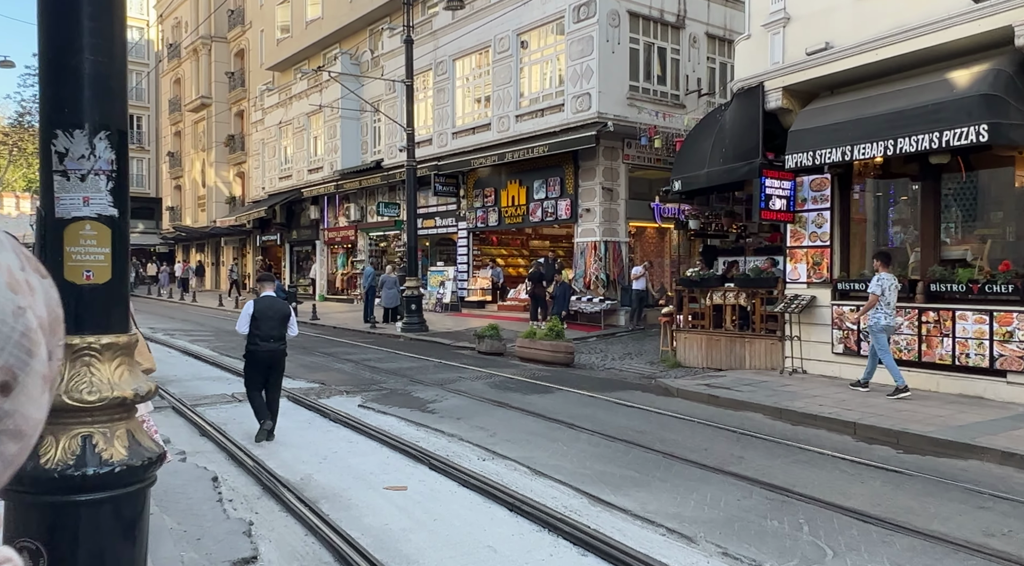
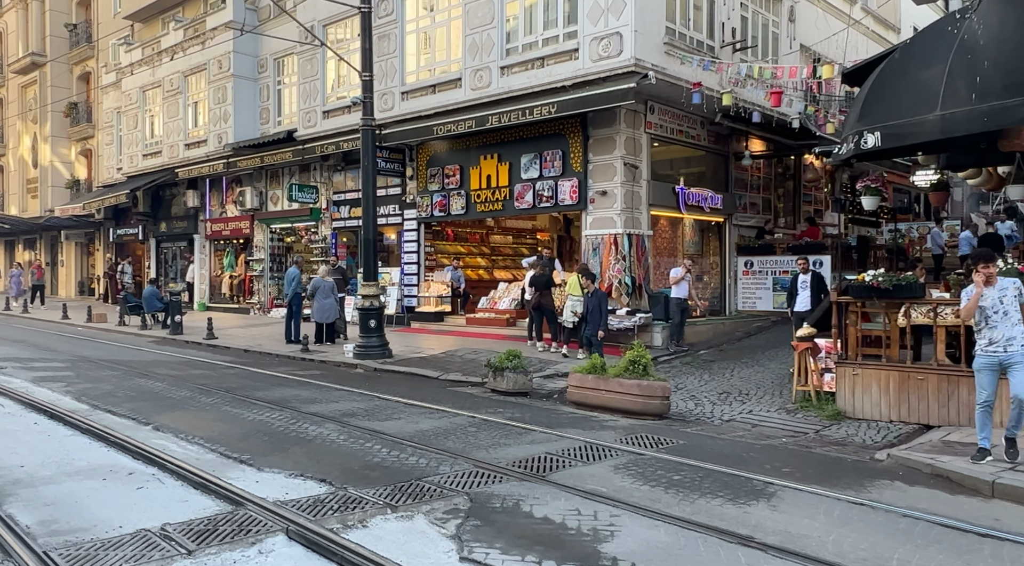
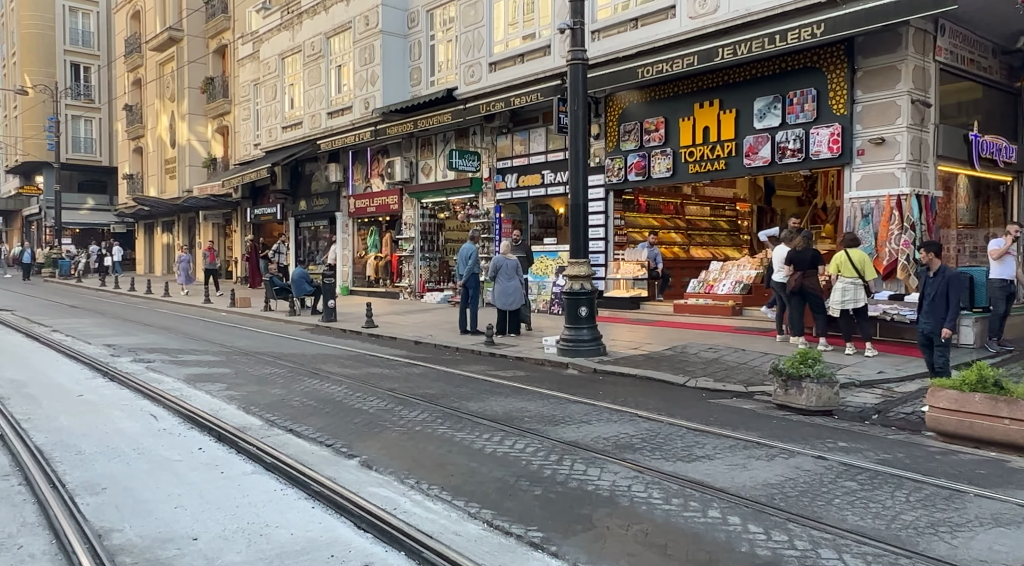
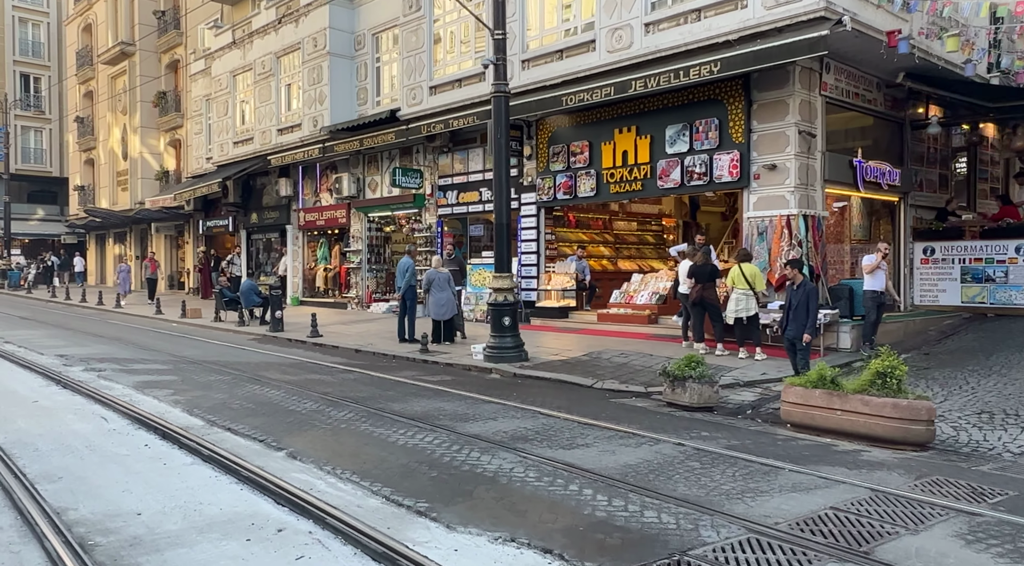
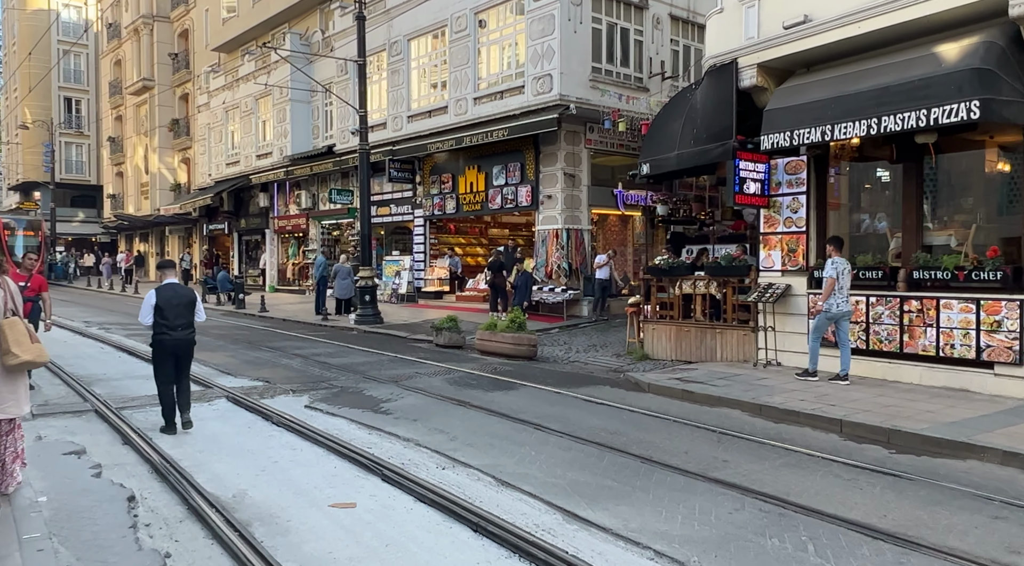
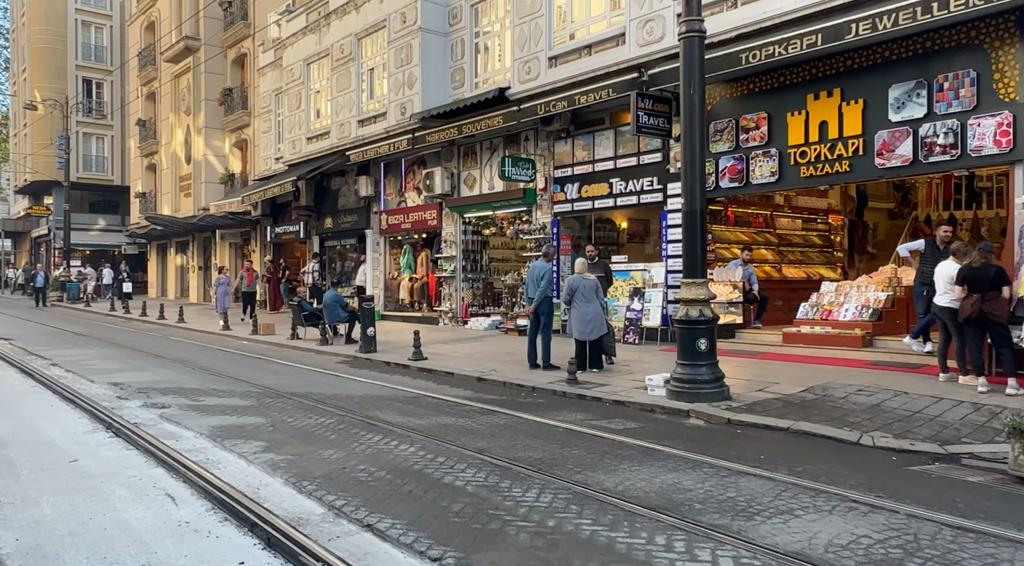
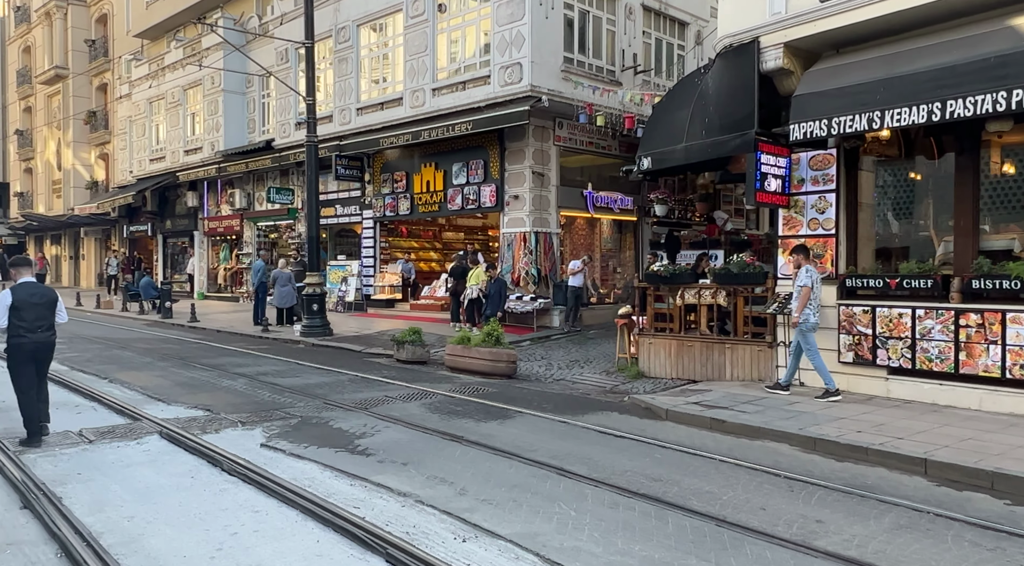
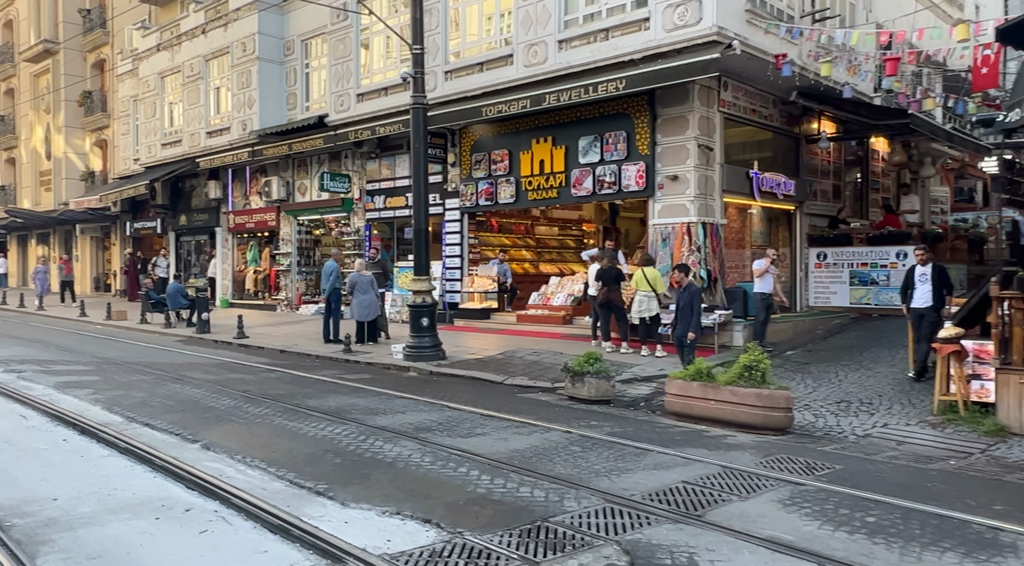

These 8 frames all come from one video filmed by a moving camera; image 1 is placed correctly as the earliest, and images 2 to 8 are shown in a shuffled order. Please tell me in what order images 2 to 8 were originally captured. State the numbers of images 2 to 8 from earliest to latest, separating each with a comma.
5, 7, 2, 8, 4, 3, 6
